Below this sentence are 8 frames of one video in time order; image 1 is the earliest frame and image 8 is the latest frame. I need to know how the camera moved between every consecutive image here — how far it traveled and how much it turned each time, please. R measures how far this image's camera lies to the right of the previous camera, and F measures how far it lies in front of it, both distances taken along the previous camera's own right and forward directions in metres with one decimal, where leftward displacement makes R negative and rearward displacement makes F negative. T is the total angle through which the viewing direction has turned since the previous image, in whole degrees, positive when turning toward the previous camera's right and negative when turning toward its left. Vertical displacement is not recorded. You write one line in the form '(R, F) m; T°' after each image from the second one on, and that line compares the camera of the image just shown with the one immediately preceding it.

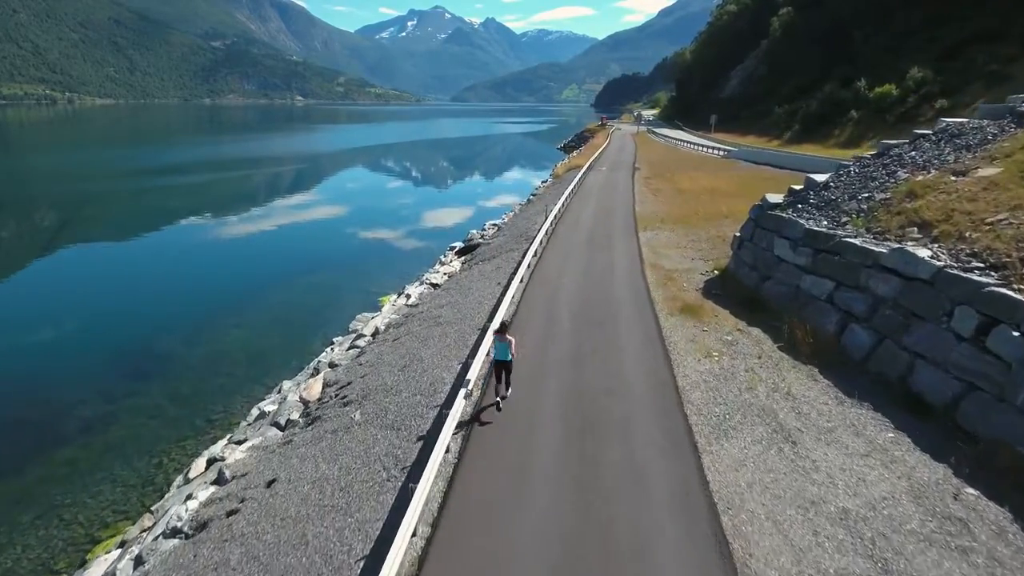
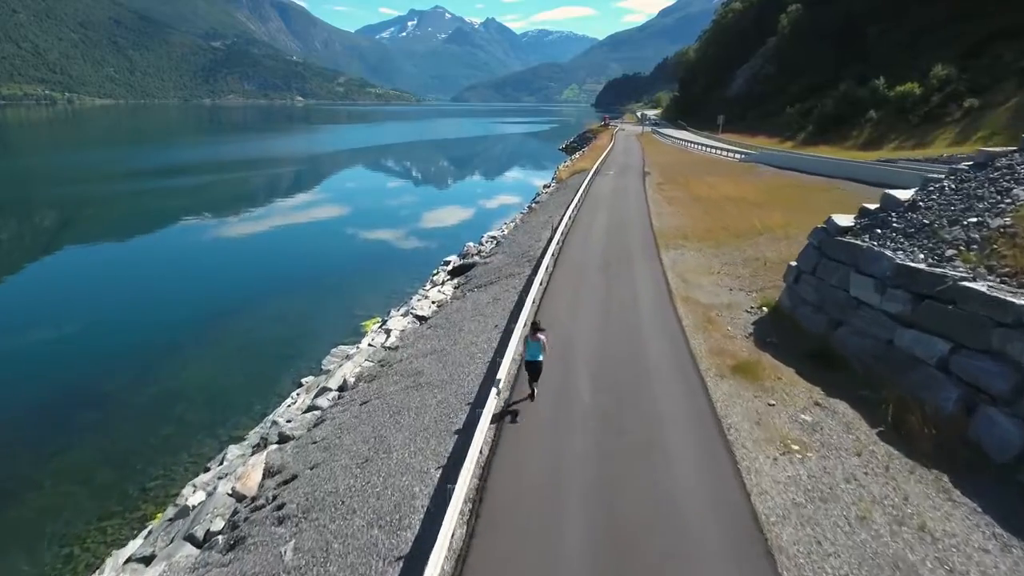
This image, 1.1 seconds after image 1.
(0.0, +3.6) m; 0°
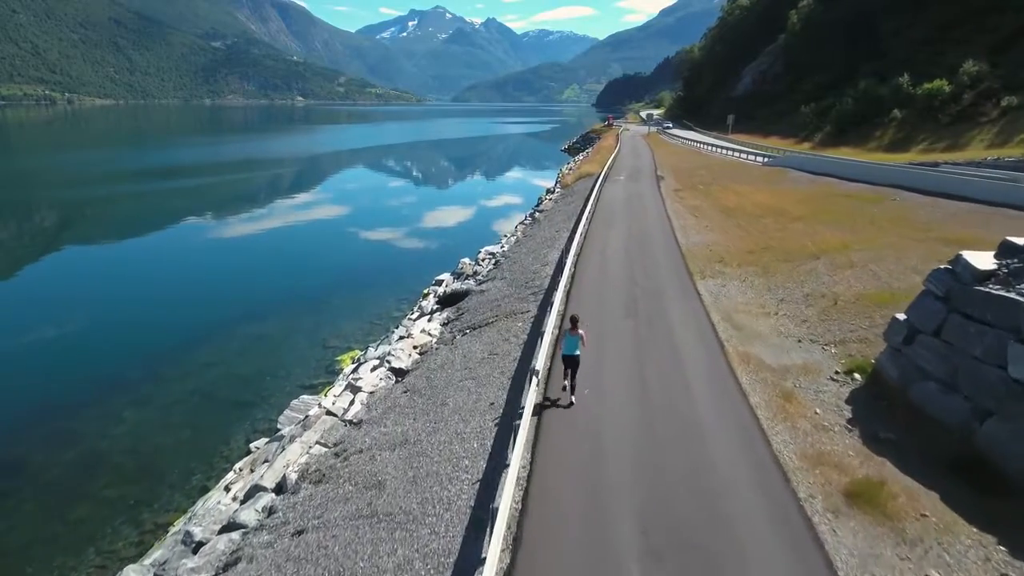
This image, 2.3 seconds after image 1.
(0.0, +4.1) m; 0°
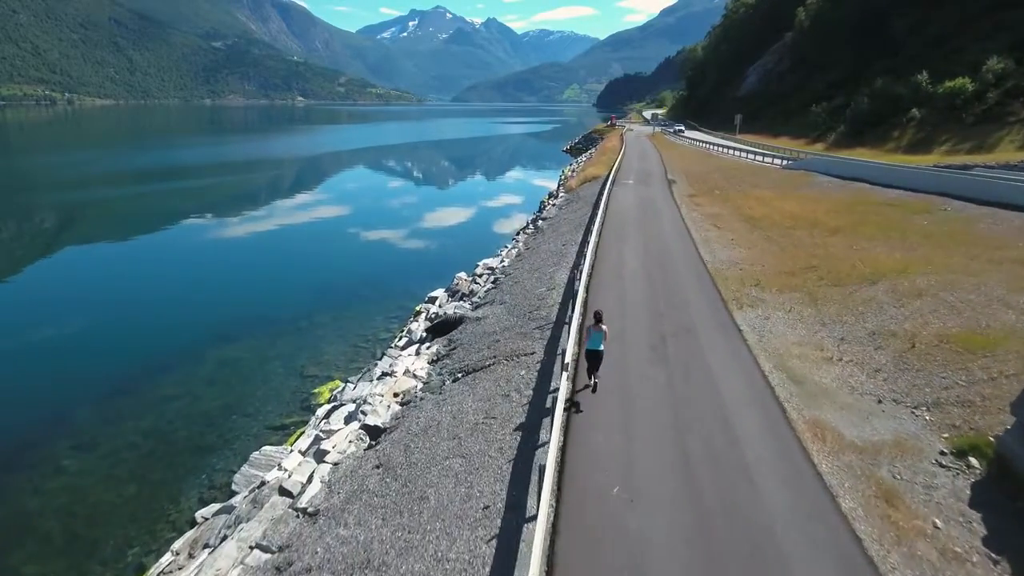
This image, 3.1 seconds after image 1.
(0.0, +2.8) m; 0°
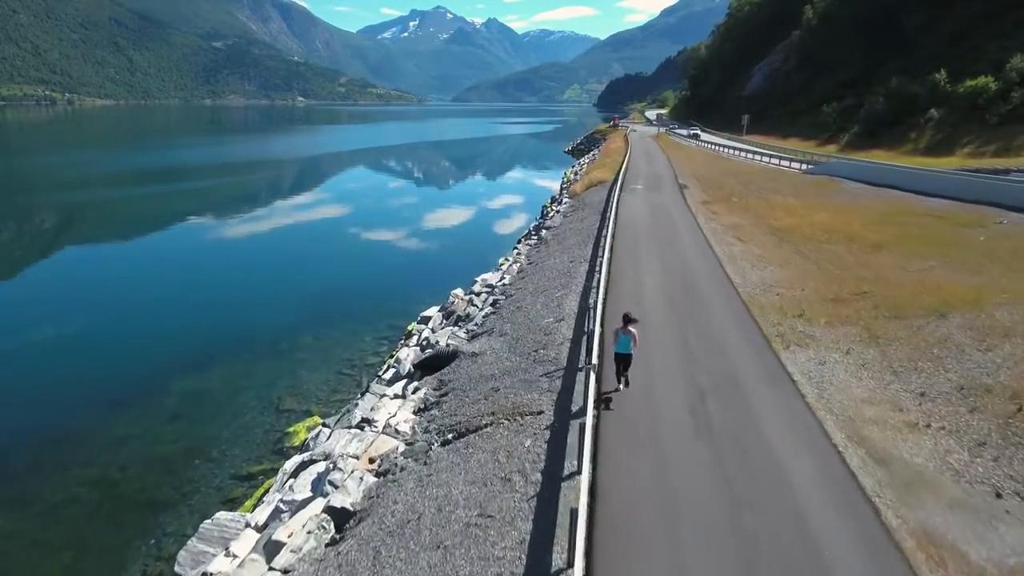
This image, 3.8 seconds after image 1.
(0.0, +2.5) m; 0°
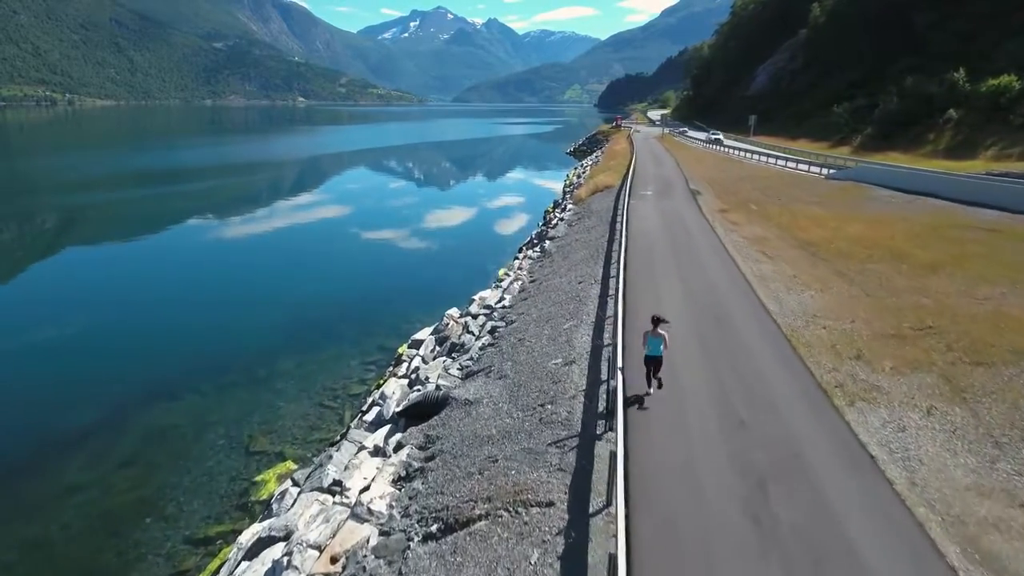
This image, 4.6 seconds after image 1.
(0.0, +2.4) m; 0°
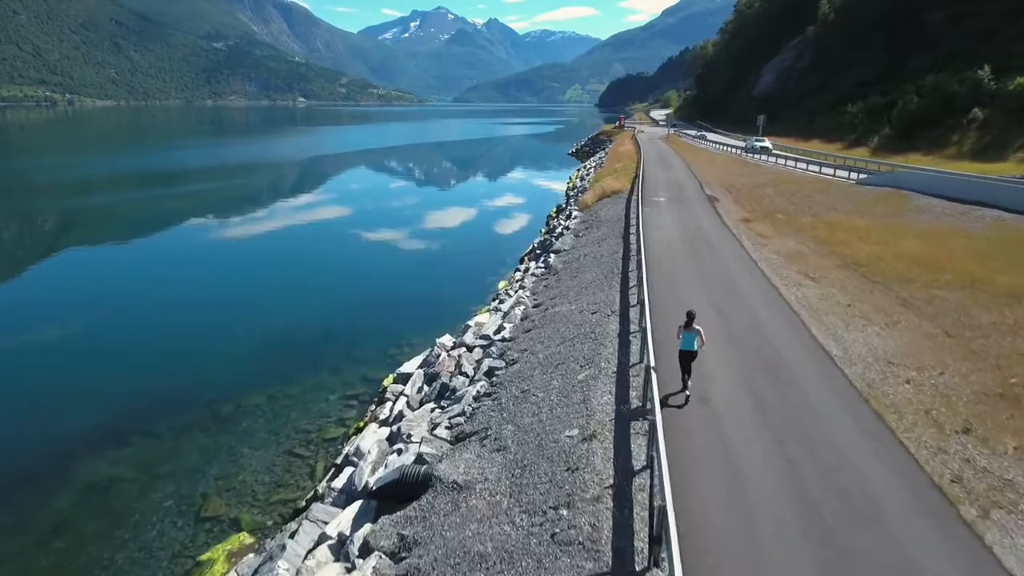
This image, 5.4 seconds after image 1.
(0.0, +2.9) m; 0°
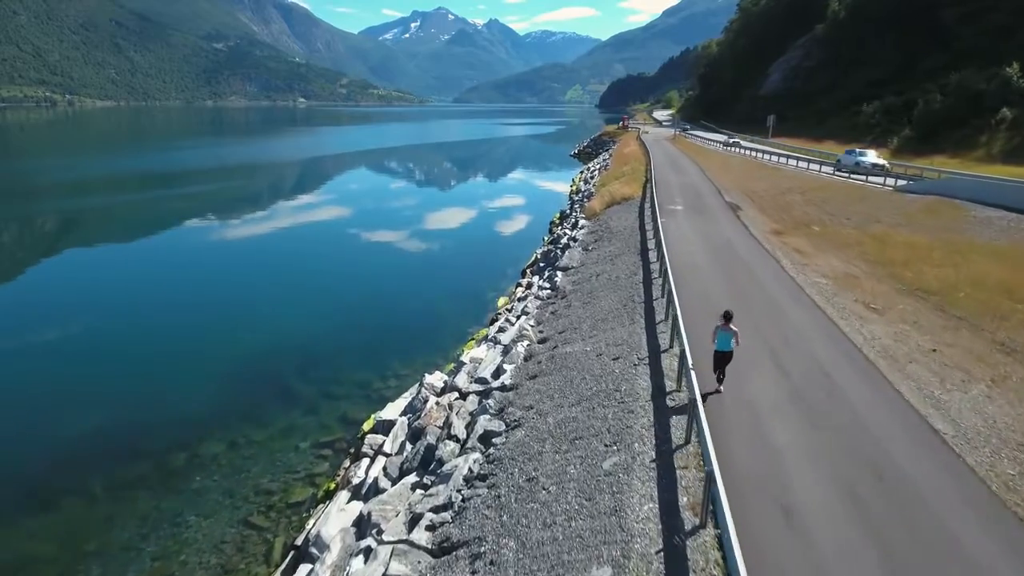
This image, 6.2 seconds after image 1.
(0.0, +3.0) m; 0°
